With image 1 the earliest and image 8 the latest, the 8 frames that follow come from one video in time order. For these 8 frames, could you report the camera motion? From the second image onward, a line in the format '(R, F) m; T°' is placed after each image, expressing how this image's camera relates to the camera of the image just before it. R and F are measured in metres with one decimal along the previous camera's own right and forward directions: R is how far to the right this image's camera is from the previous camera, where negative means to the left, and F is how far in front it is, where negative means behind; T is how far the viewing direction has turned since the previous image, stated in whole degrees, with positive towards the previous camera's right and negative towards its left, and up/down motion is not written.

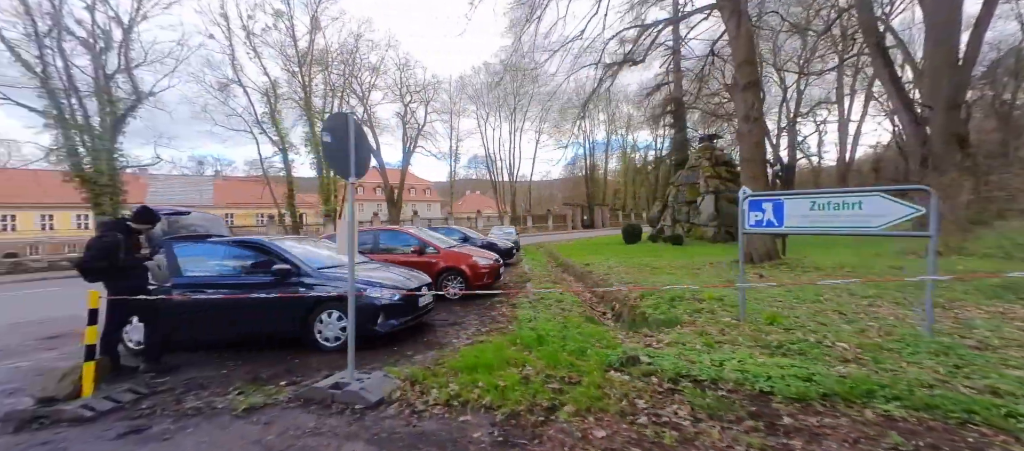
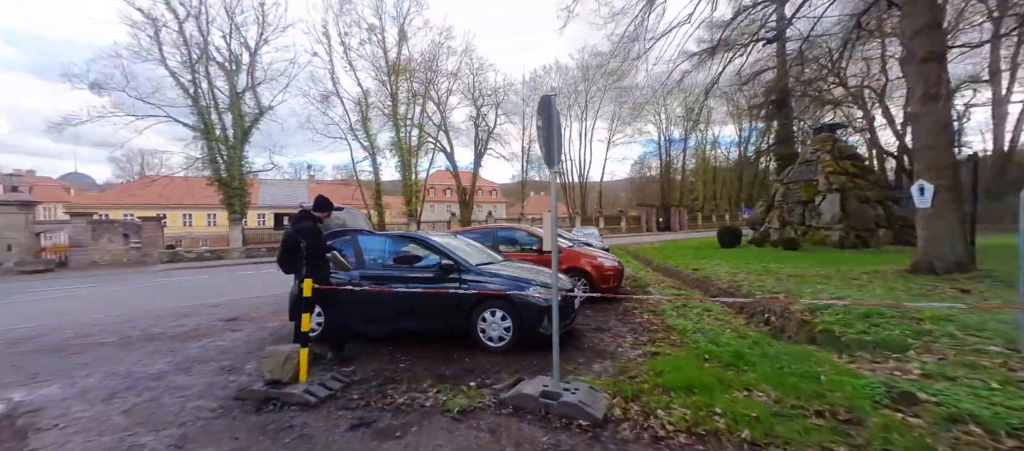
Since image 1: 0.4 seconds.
(-1.4, +0.2) m; -10°
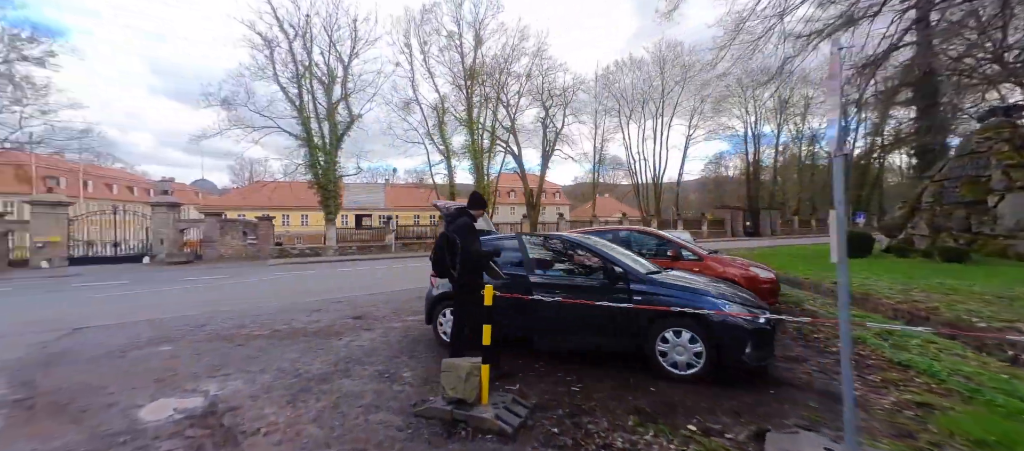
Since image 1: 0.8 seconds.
(-1.3, +0.5) m; -10°
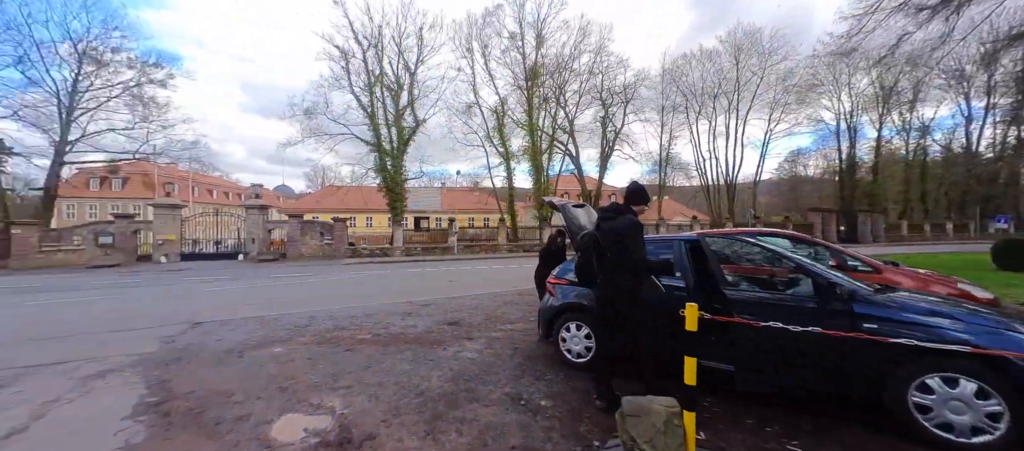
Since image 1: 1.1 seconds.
(-1.1, +0.6) m; -8°
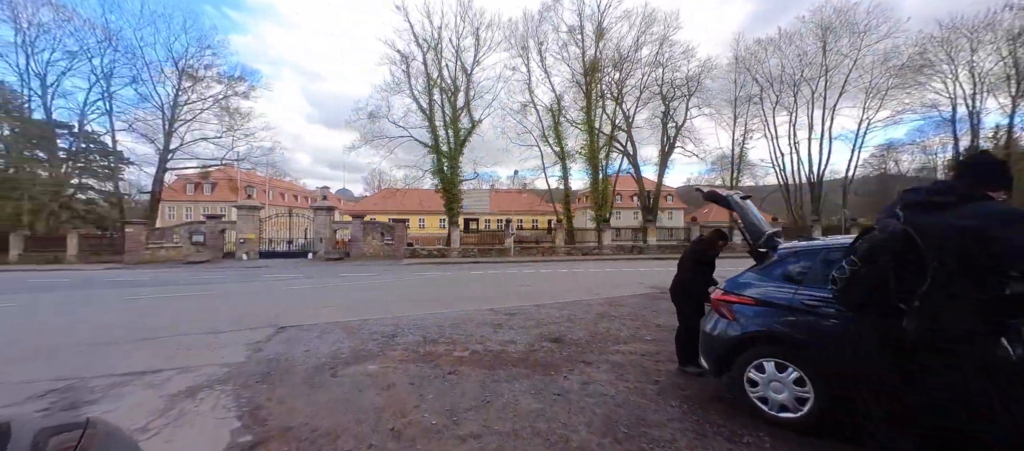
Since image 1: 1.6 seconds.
(-1.1, +0.9) m; -7°
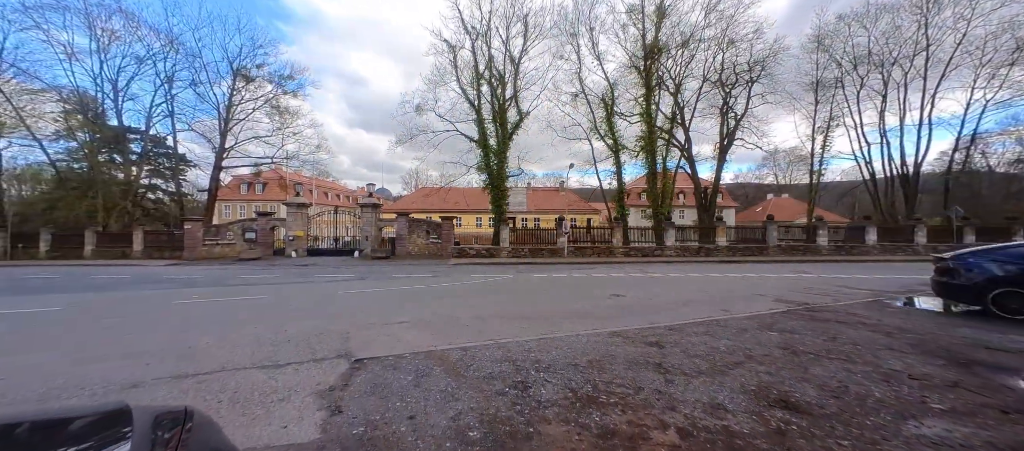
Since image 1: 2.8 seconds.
(-1.6, +1.8) m; -5°
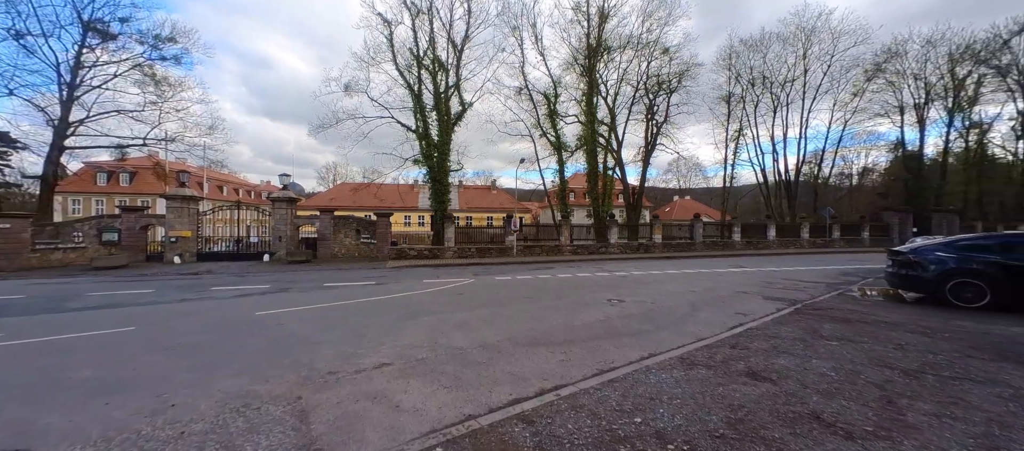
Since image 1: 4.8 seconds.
(-1.3, +1.8) m; +12°
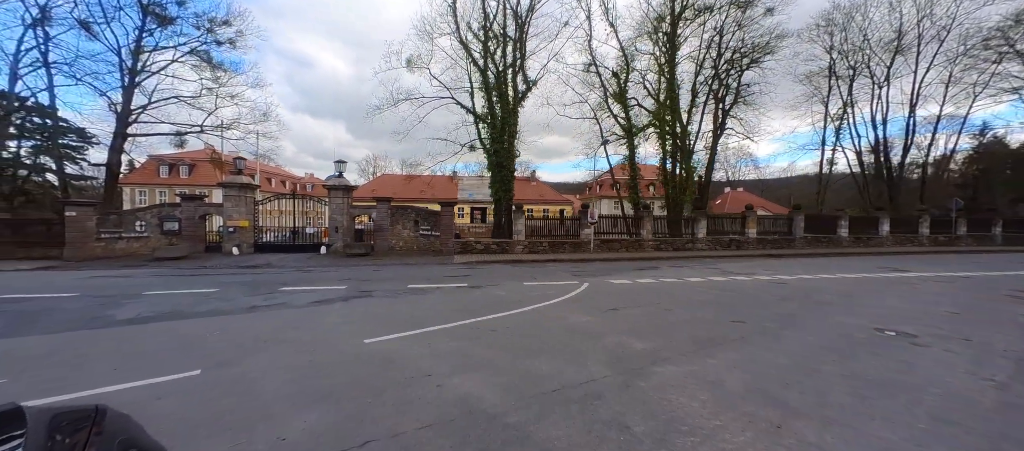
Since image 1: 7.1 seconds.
(-3.0, +2.7) m; -5°
